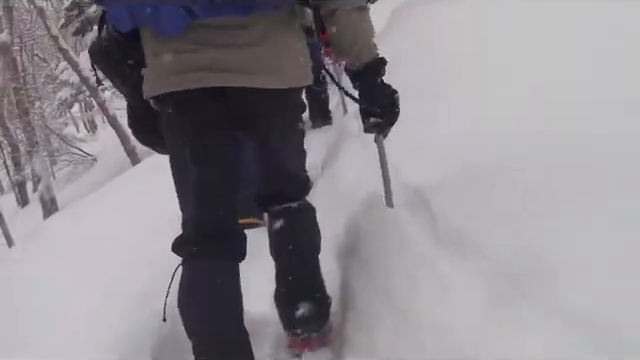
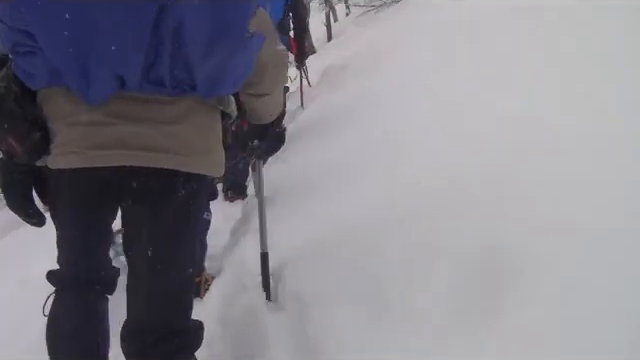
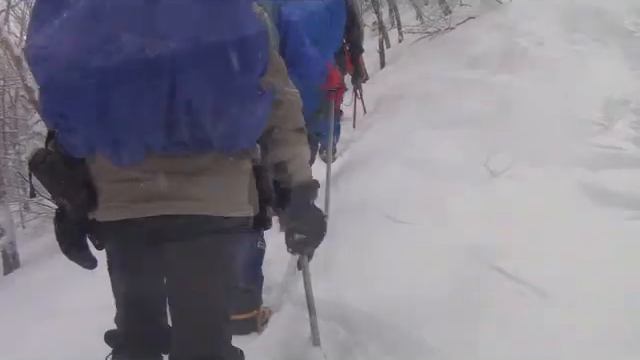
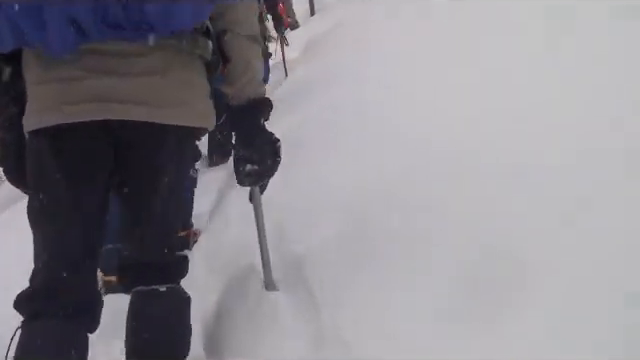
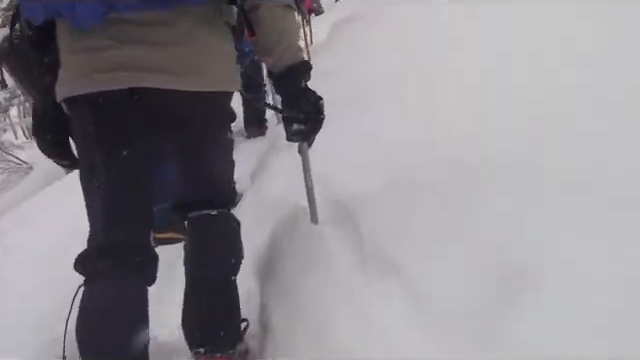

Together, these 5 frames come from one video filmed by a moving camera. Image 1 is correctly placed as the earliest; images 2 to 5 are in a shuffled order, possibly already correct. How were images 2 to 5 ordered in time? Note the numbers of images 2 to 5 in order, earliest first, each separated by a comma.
5, 4, 2, 3
